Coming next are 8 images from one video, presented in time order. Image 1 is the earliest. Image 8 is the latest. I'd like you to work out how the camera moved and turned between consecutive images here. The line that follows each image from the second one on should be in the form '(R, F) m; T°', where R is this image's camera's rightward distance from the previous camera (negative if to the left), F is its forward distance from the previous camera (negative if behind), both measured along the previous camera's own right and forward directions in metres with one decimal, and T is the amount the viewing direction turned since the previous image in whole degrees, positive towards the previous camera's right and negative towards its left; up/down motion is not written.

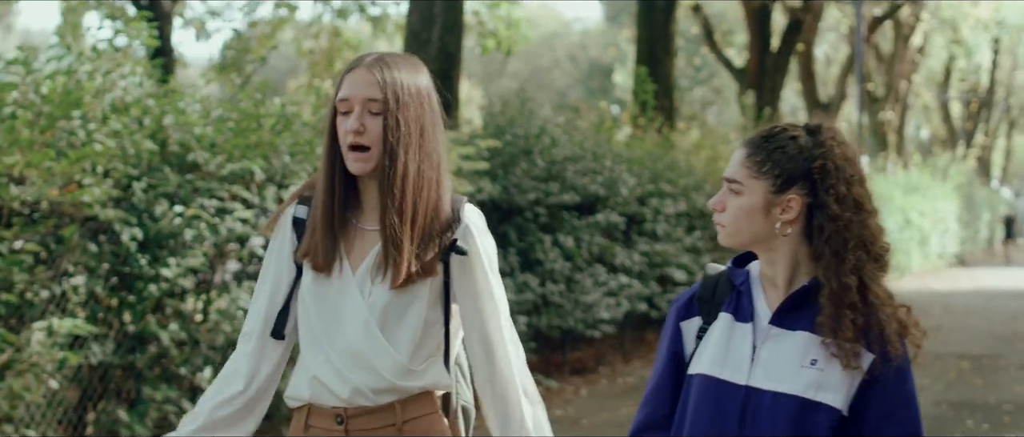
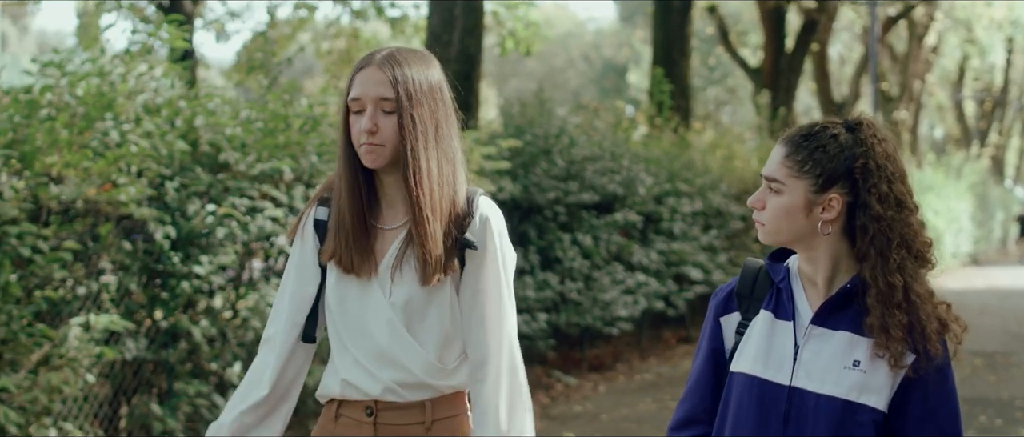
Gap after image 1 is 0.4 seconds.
(0.0, -0.1) m; 0°
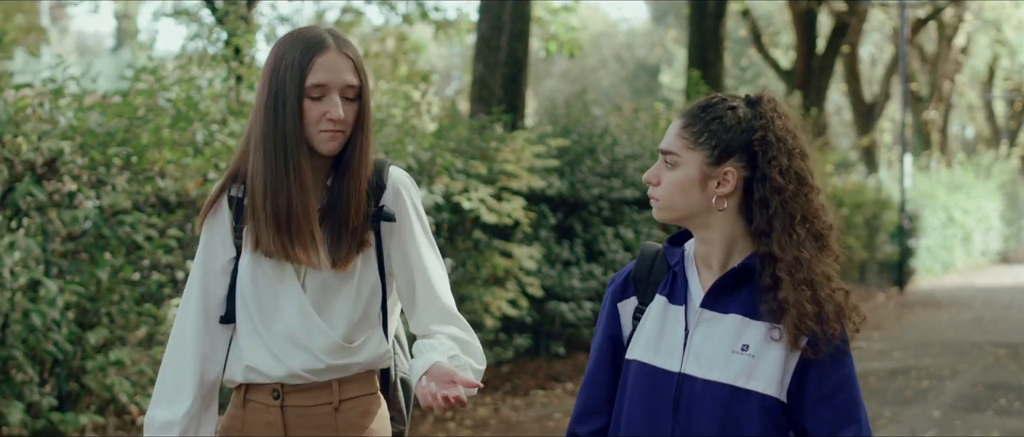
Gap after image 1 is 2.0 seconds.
(-0.1, -0.6) m; -1°
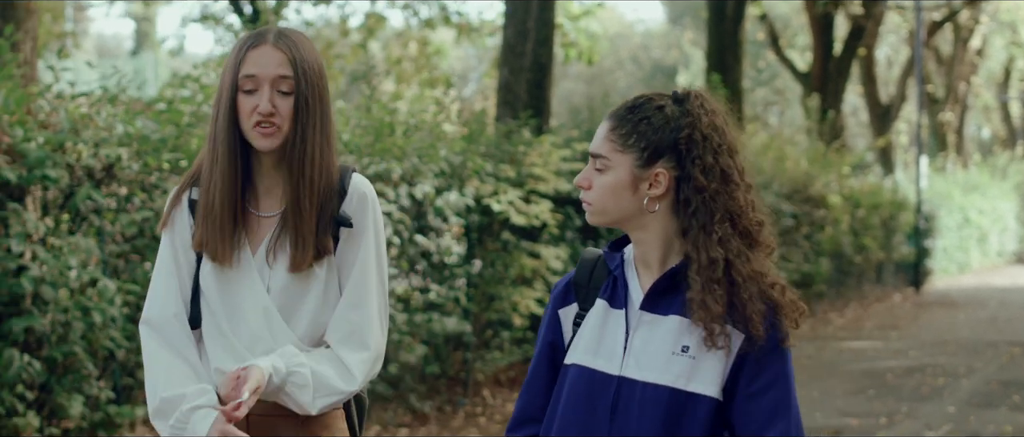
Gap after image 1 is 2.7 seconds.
(-0.1, -0.3) m; 0°
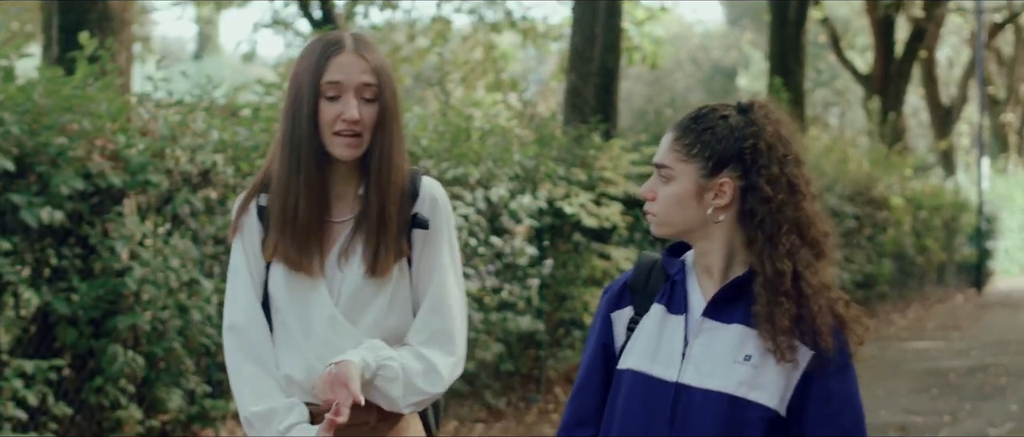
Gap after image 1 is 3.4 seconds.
(-0.1, -0.2) m; -2°
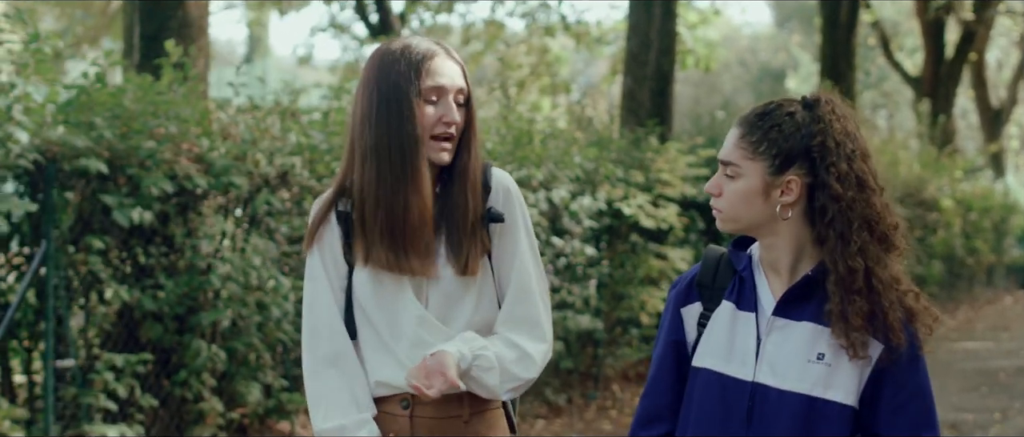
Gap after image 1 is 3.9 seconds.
(-0.1, -0.2) m; -1°
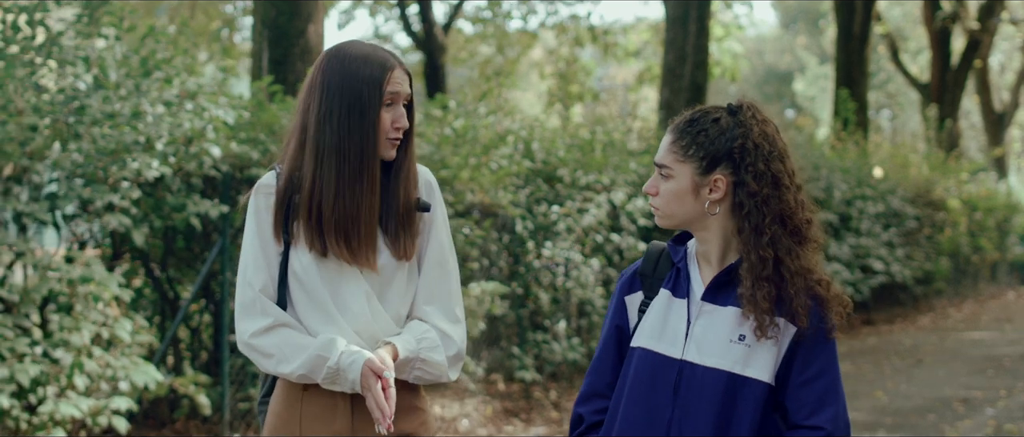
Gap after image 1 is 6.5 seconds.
(-0.3, -1.1) m; 0°
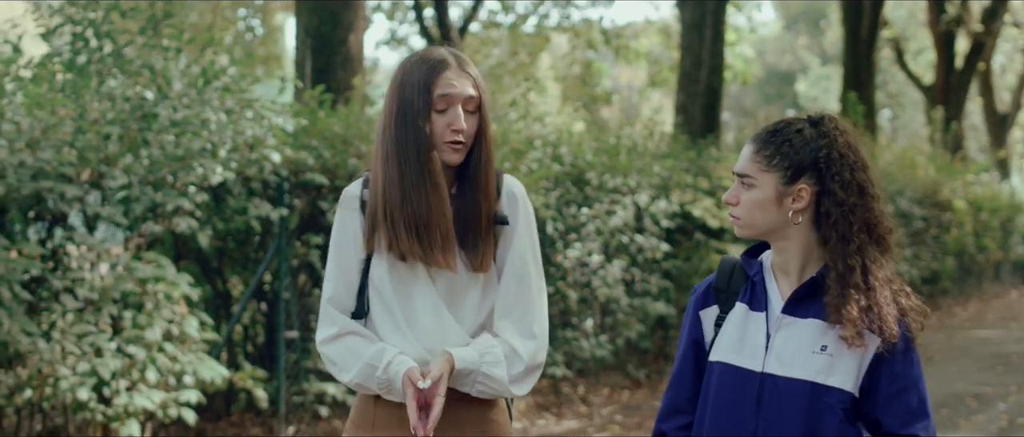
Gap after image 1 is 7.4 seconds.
(-0.1, -0.3) m; 0°
